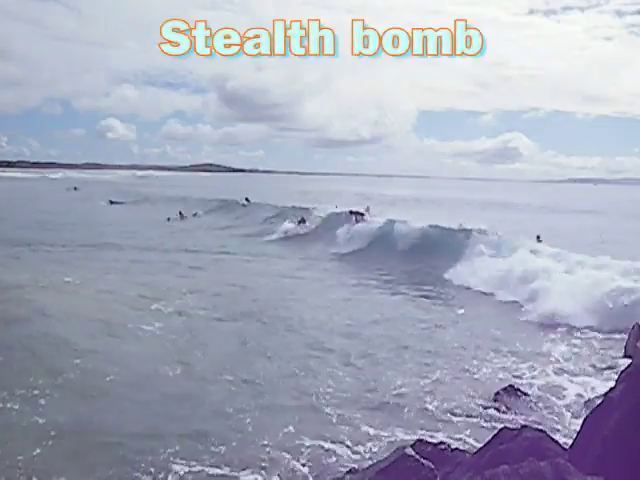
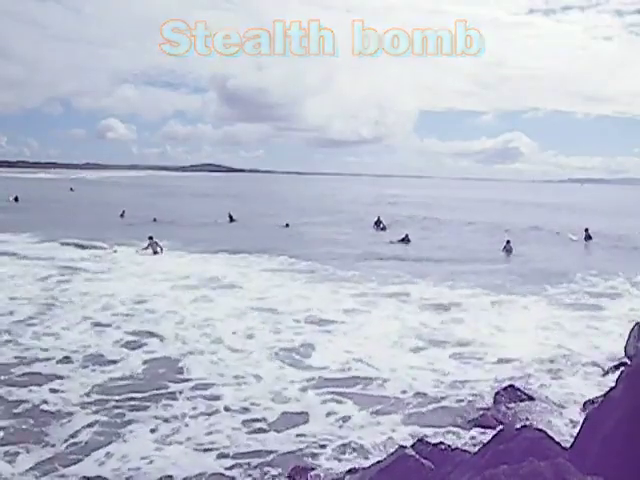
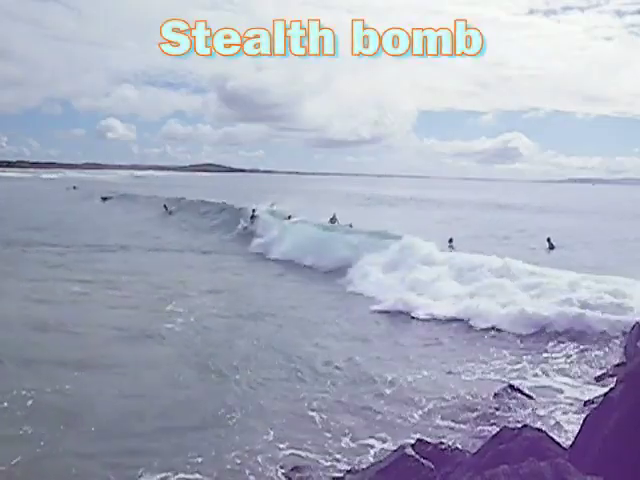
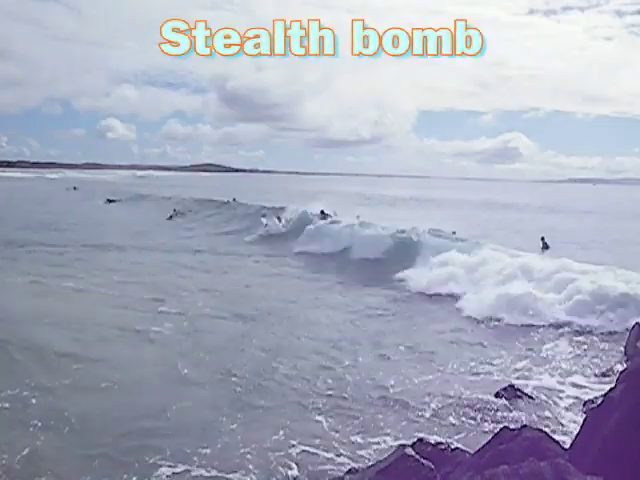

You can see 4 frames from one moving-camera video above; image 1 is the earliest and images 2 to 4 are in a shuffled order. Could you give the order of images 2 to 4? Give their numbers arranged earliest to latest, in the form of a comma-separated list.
4, 3, 2
